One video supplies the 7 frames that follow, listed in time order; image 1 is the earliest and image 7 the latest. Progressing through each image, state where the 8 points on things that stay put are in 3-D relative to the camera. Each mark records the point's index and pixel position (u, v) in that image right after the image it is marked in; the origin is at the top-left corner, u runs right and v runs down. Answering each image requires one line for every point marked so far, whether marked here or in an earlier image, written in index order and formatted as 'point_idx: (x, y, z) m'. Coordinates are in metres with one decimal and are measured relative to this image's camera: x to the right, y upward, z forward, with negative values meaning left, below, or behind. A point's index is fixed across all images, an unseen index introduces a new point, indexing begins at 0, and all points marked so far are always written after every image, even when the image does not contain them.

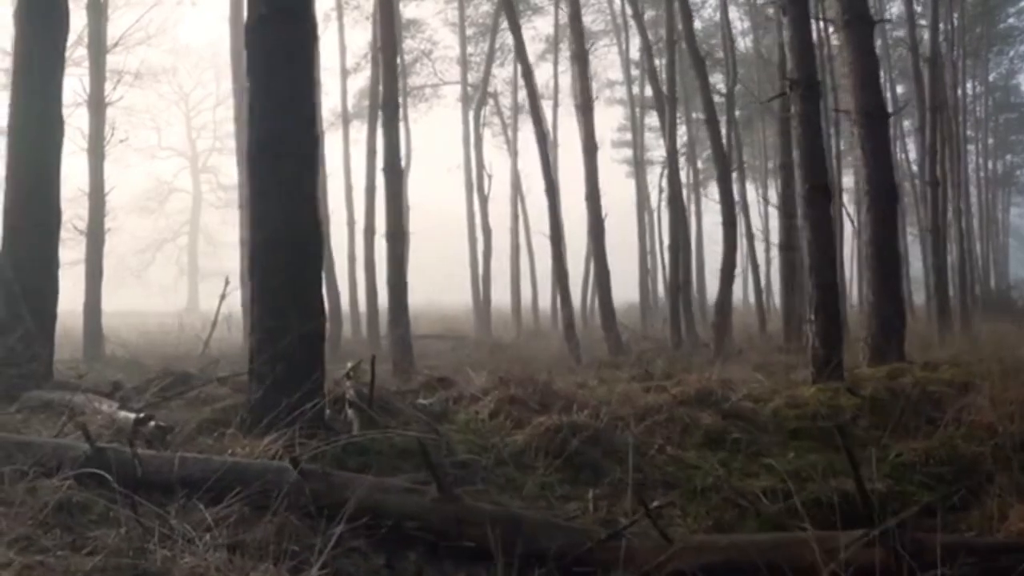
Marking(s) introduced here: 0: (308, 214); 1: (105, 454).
0: (-1.4, +0.5, +6.8) m
1: (-2.0, -0.8, +5.1) m
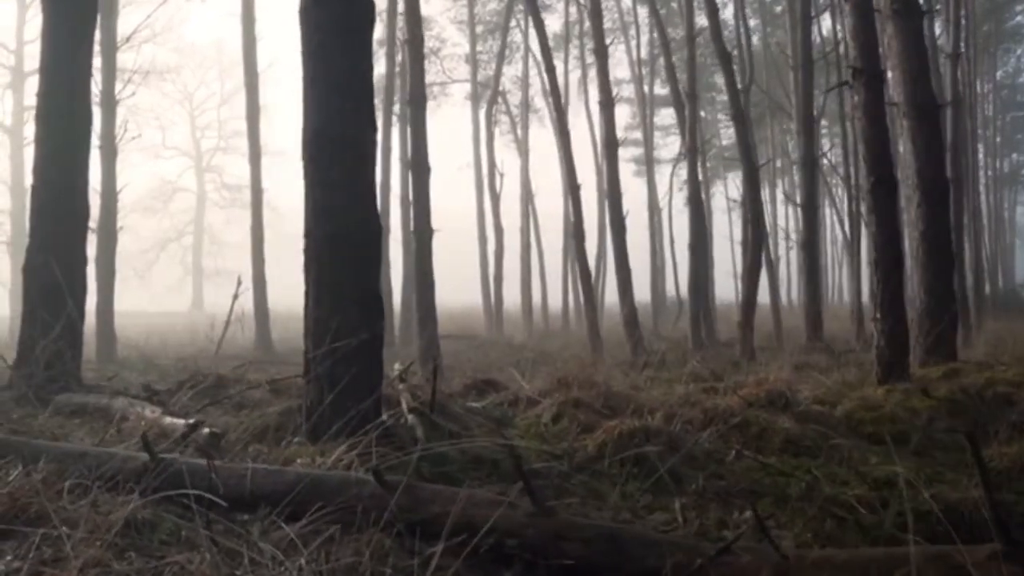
0: (-0.9, +0.5, +6.4) m
1: (-1.5, -0.8, +4.6) m
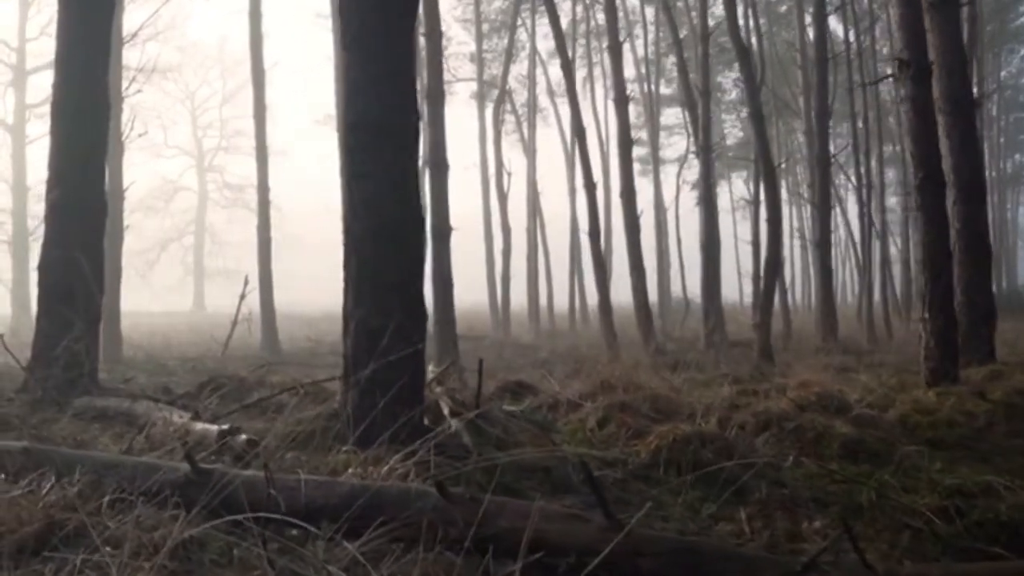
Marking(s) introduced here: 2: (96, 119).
0: (-0.6, +0.5, +6.0) m
1: (-1.2, -0.8, +4.2) m
2: (-3.7, +1.5, +9.0) m
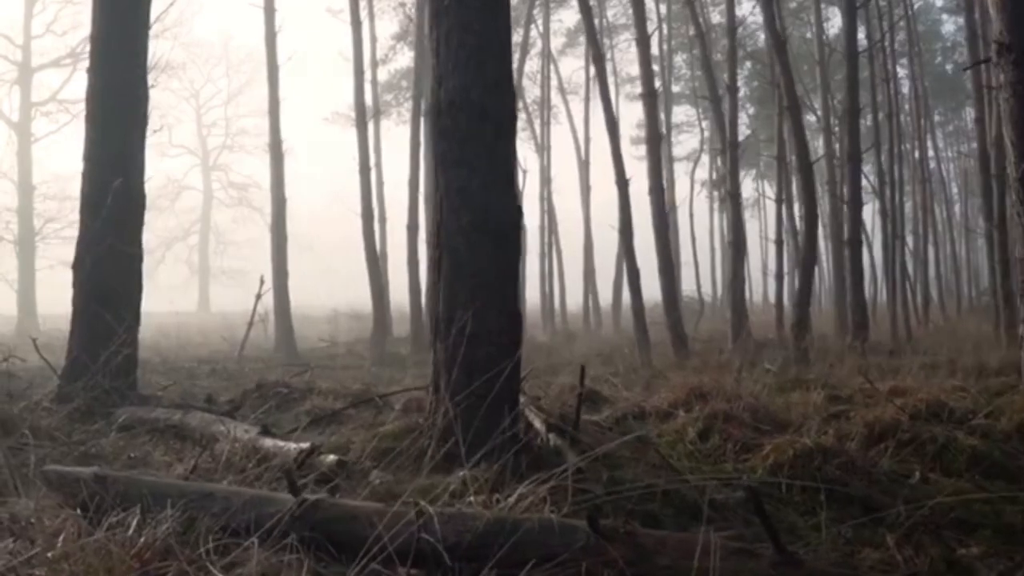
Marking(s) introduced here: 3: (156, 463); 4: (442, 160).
0: (0.0, +0.5, +5.4) m
1: (-0.6, -0.8, +3.6) m
2: (-3.1, +1.5, +8.4) m
3: (-1.9, -0.9, +5.5) m
4: (-0.4, +0.7, +5.4) m
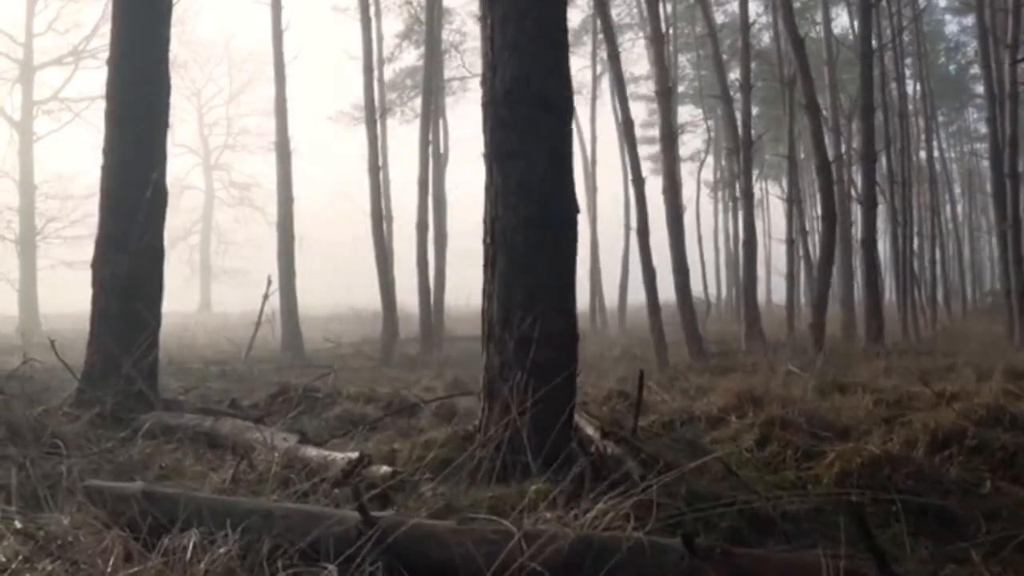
0: (+0.3, +0.5, +5.0) m
1: (-0.4, -0.8, +3.3) m
2: (-2.8, +1.5, +8.1) m
3: (-1.6, -0.9, +5.1) m
4: (-0.1, +0.7, +5.1) m
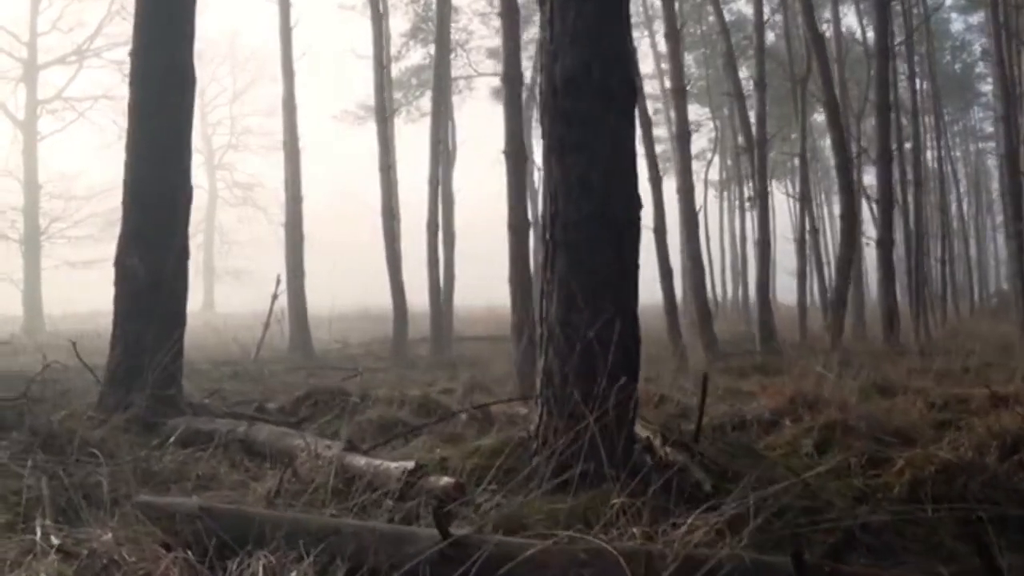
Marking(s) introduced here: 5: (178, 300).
0: (+0.5, +0.5, +4.8) m
1: (-0.1, -0.8, +3.0) m
2: (-2.5, +1.5, +7.8) m
3: (-1.3, -0.9, +4.9) m
4: (+0.2, +0.7, +4.8) m
5: (-2.5, -0.1, +7.5) m
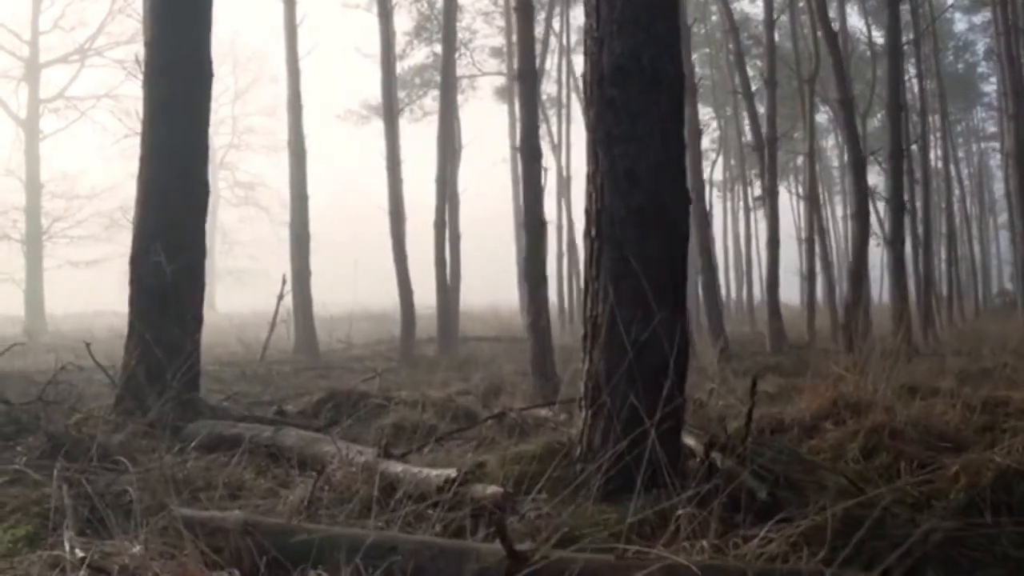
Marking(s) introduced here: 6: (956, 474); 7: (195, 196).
0: (+0.7, +0.5, +4.5) m
1: (+0.1, -0.8, +2.8) m
2: (-2.3, +1.5, +7.6) m
3: (-1.1, -0.9, +4.6) m
4: (+0.4, +0.7, +4.6) m
5: (-2.3, -0.1, +7.3) m
6: (+2.3, -1.0, +5.2) m
7: (-2.3, +0.7, +7.4) m
